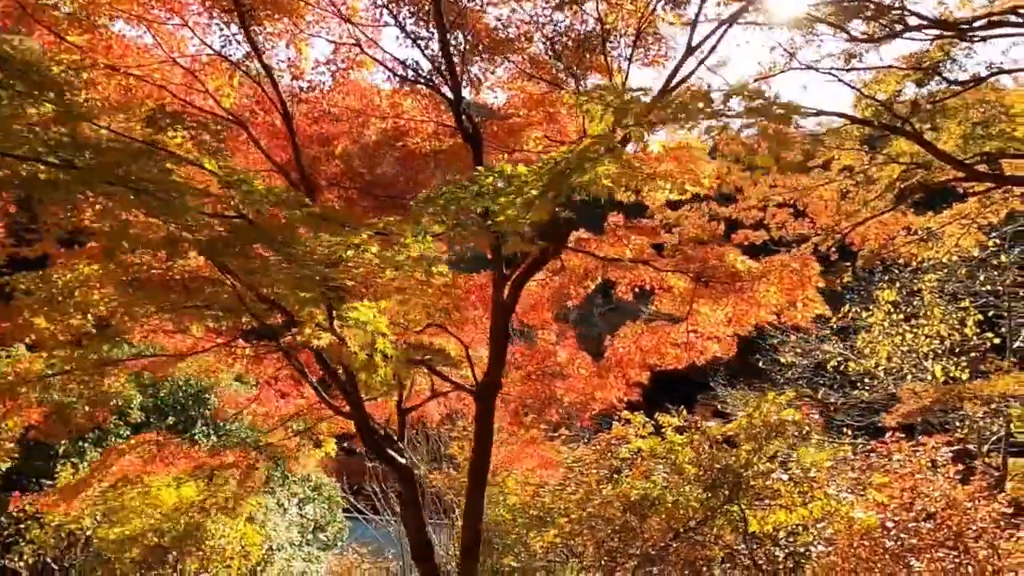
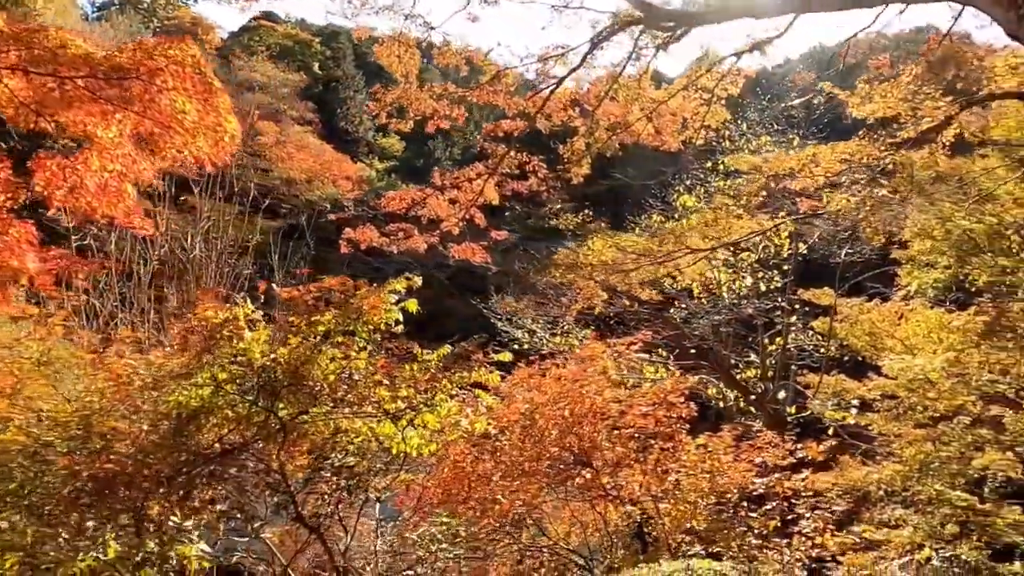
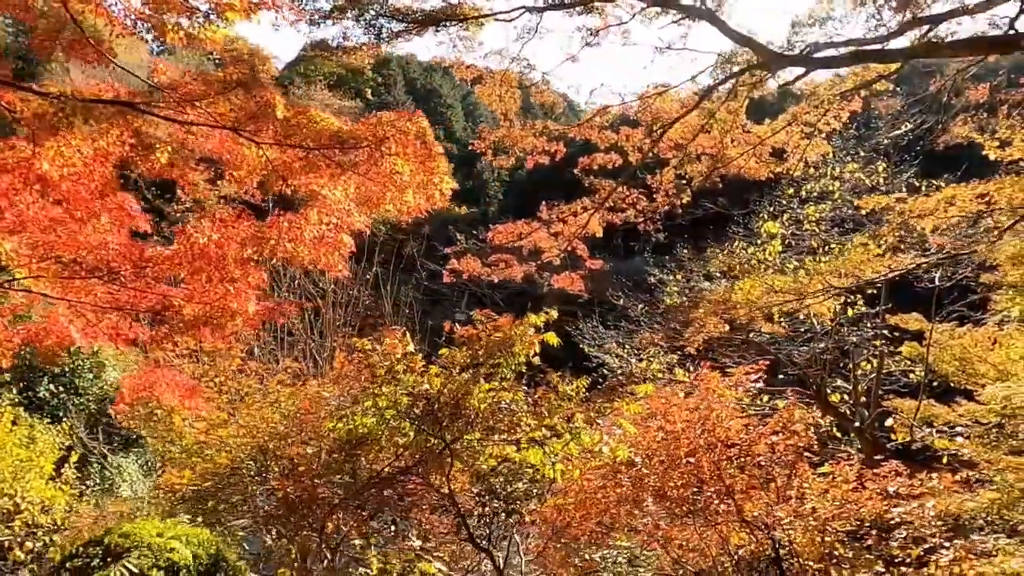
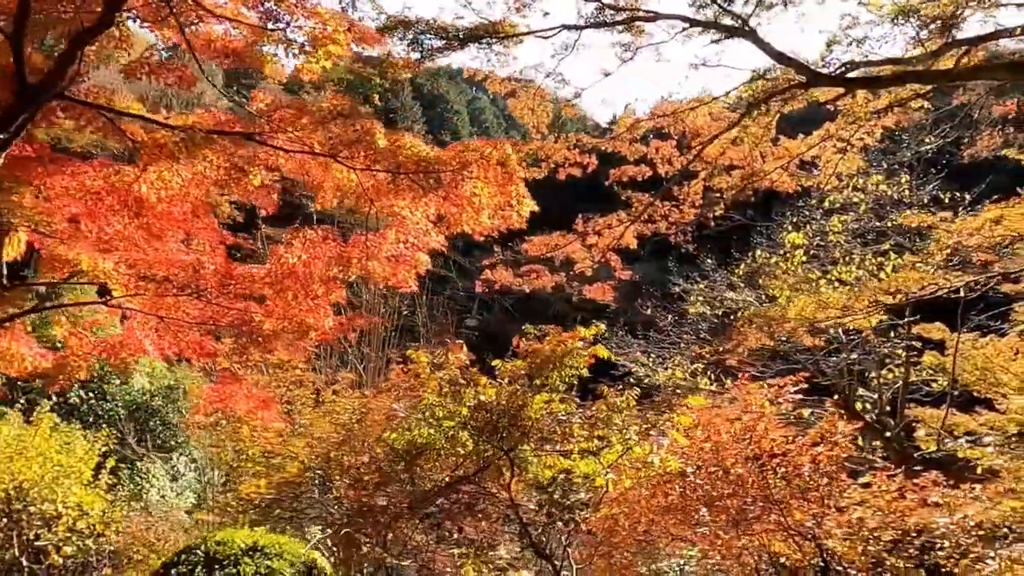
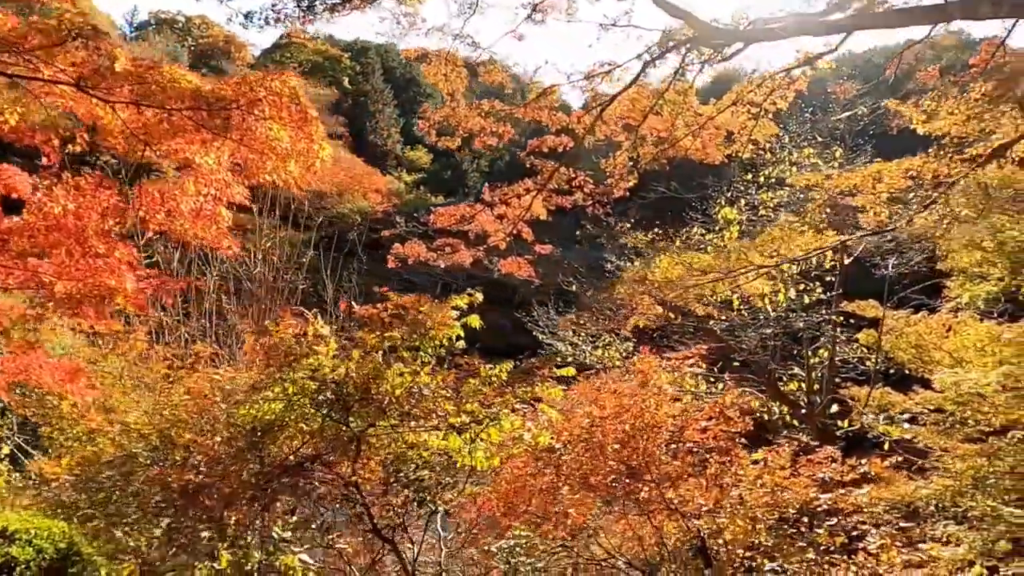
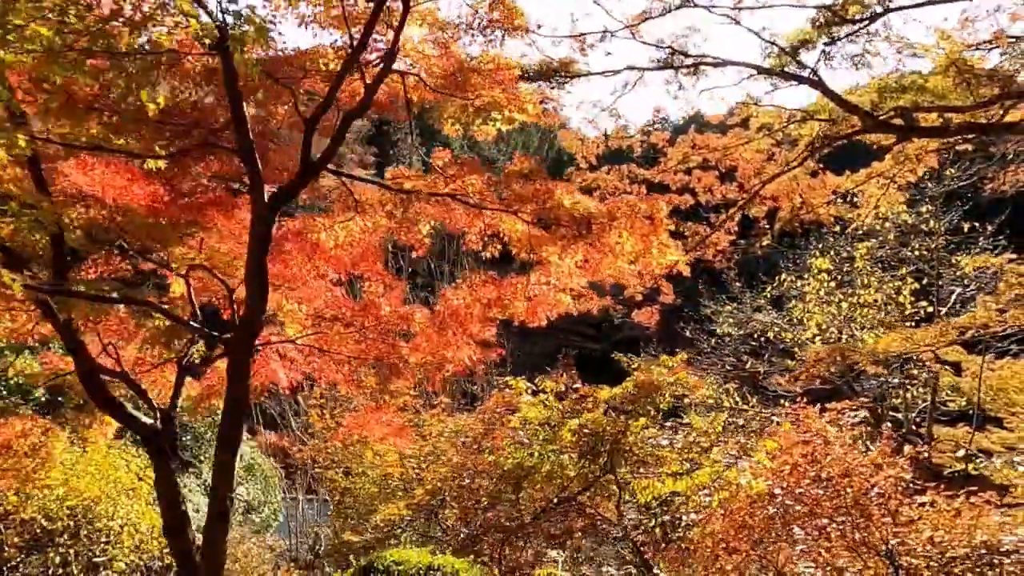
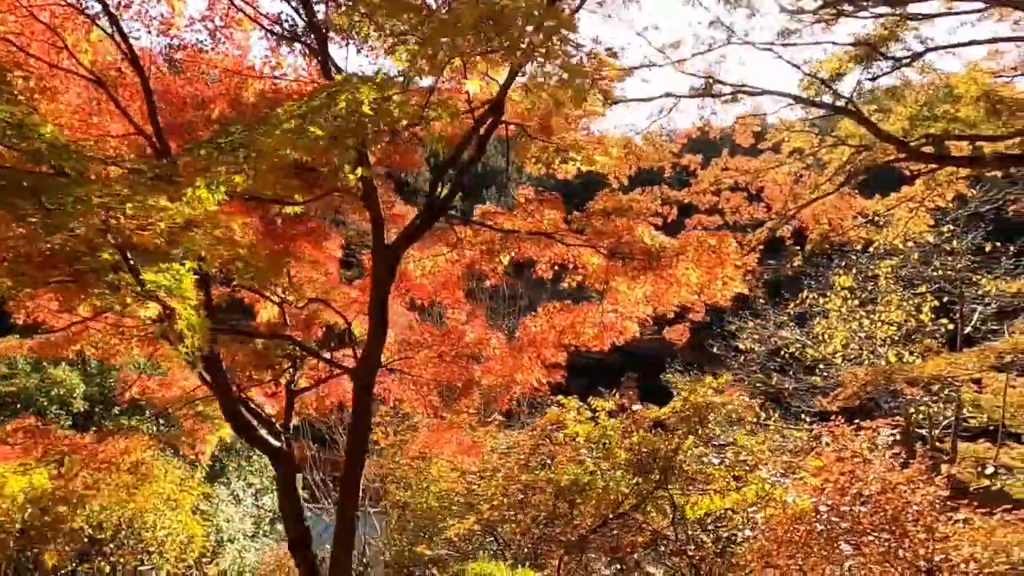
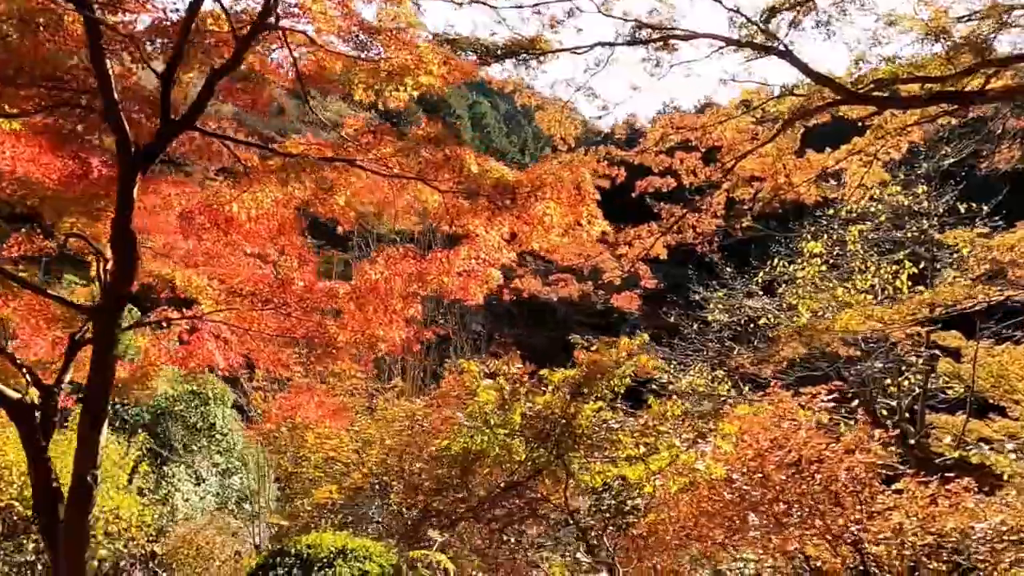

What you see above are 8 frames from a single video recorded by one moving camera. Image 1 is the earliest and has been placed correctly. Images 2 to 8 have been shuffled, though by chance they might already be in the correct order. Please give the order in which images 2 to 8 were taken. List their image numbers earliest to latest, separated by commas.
7, 6, 8, 4, 3, 5, 2
